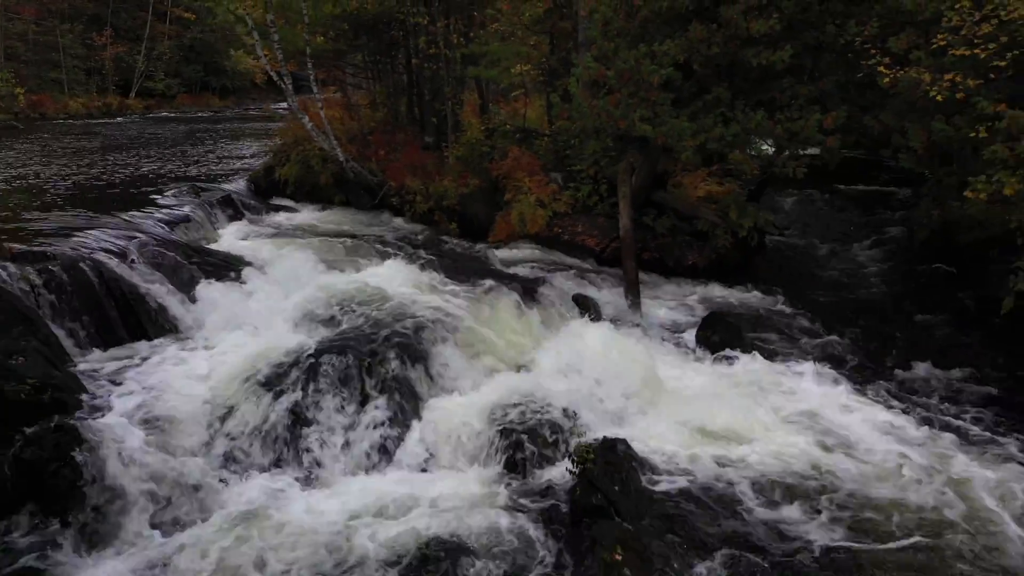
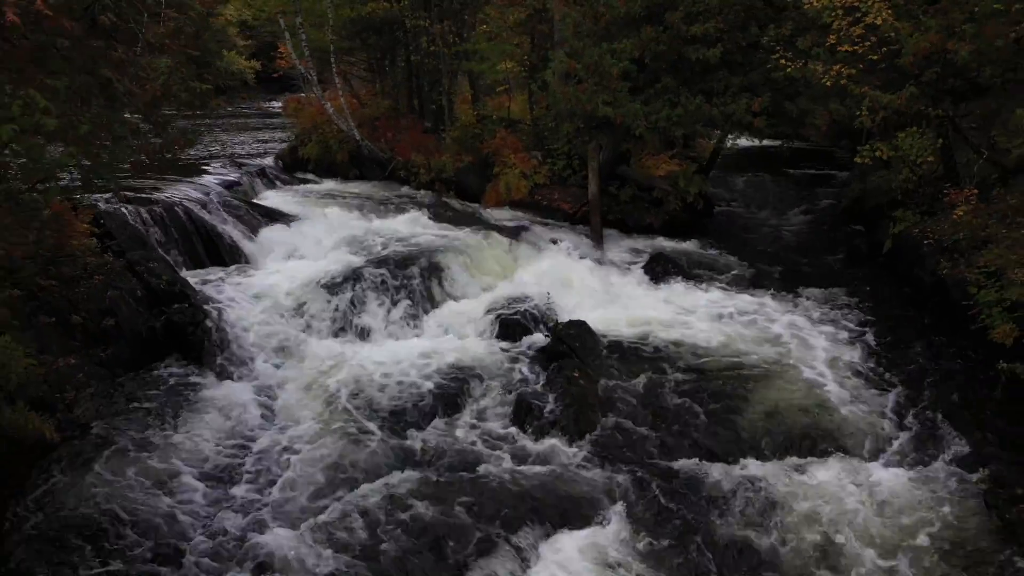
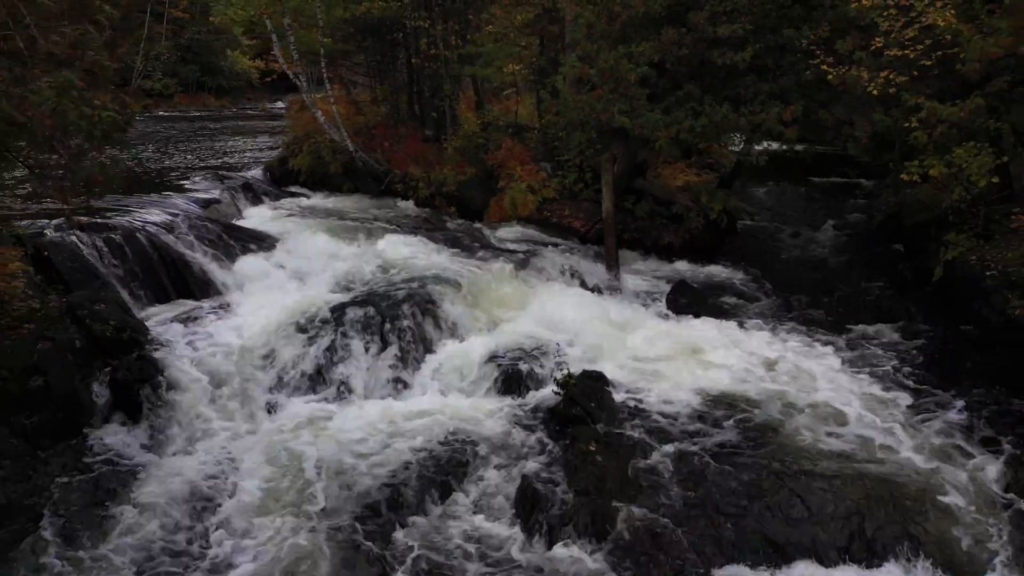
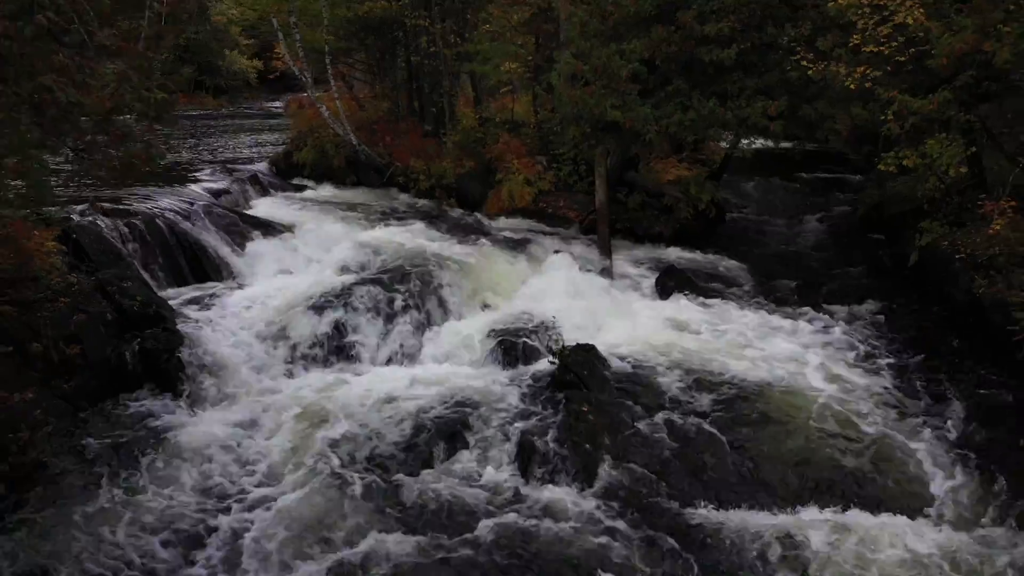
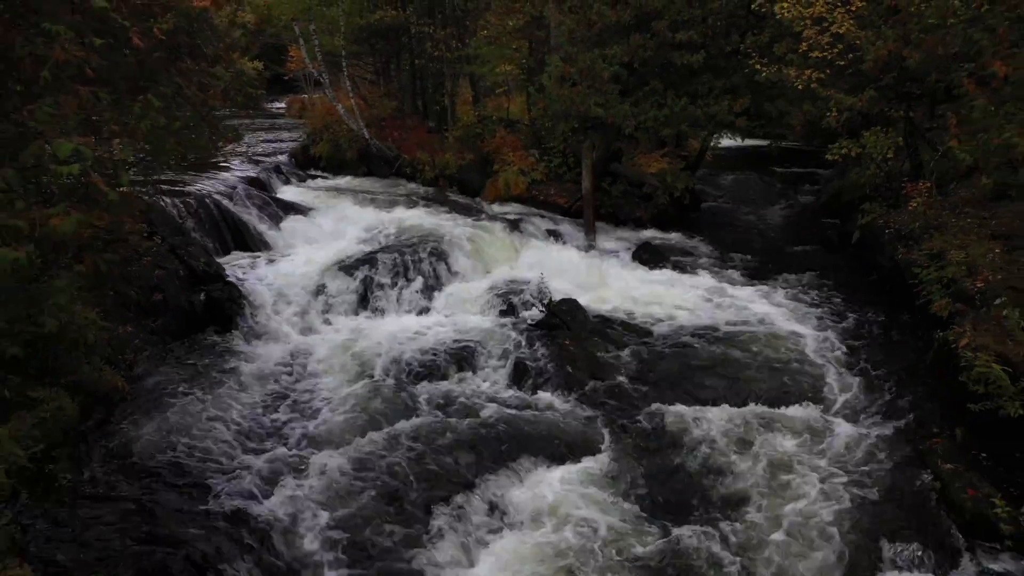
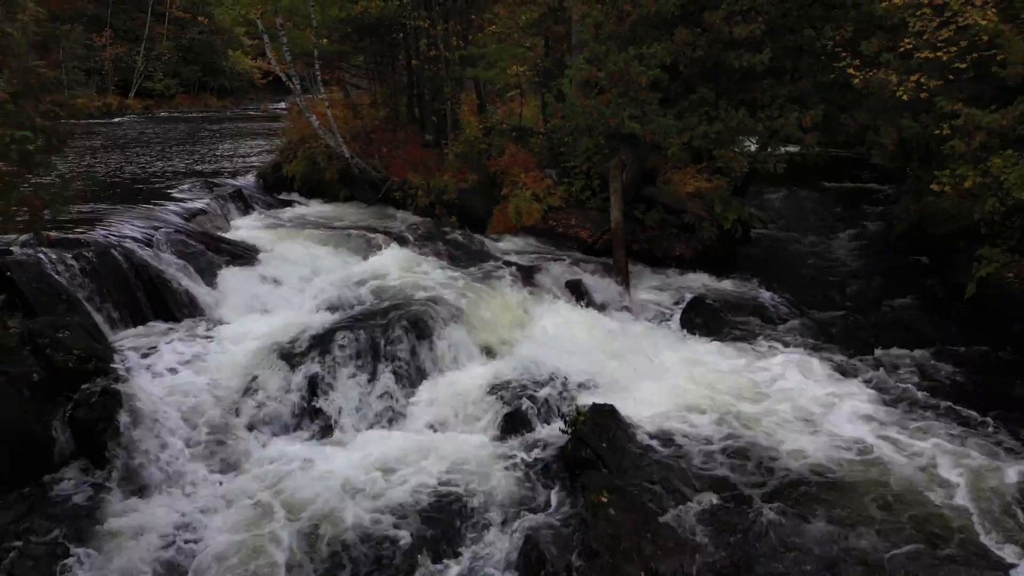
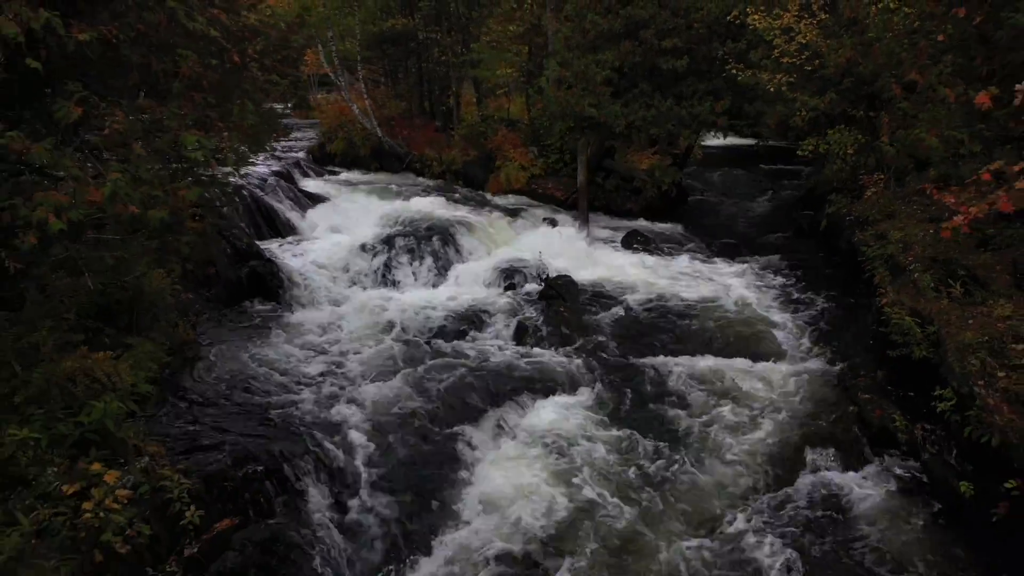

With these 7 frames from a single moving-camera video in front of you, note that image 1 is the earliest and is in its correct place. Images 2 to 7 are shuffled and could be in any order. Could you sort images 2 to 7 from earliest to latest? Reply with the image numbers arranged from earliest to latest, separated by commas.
6, 3, 4, 2, 5, 7
